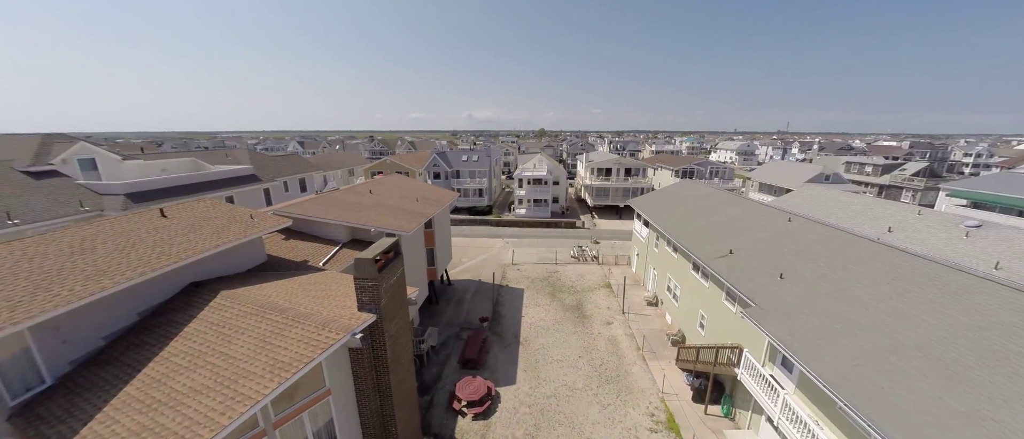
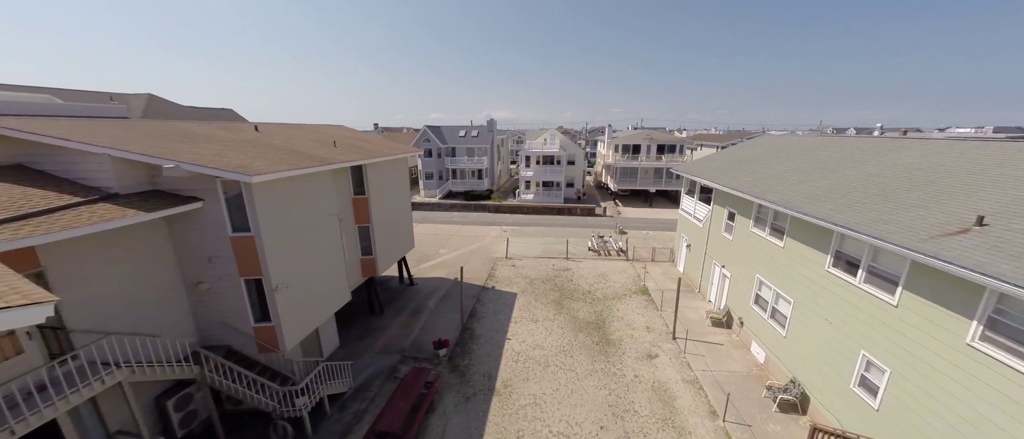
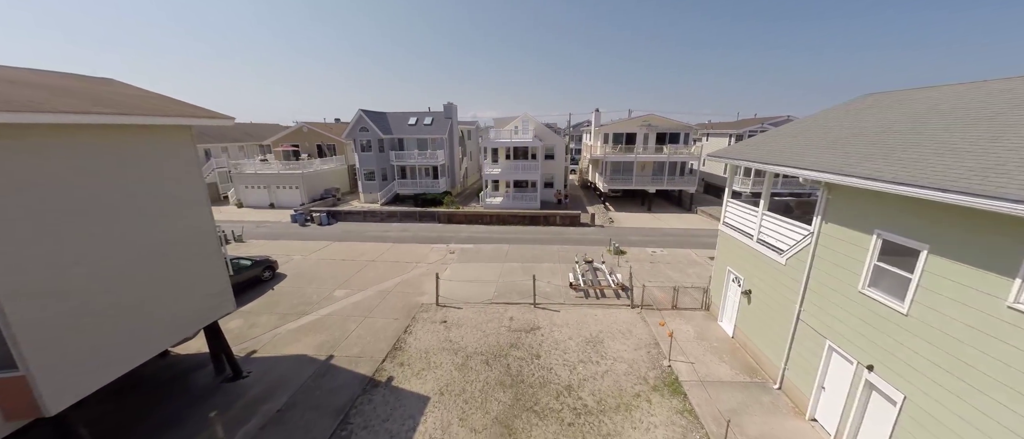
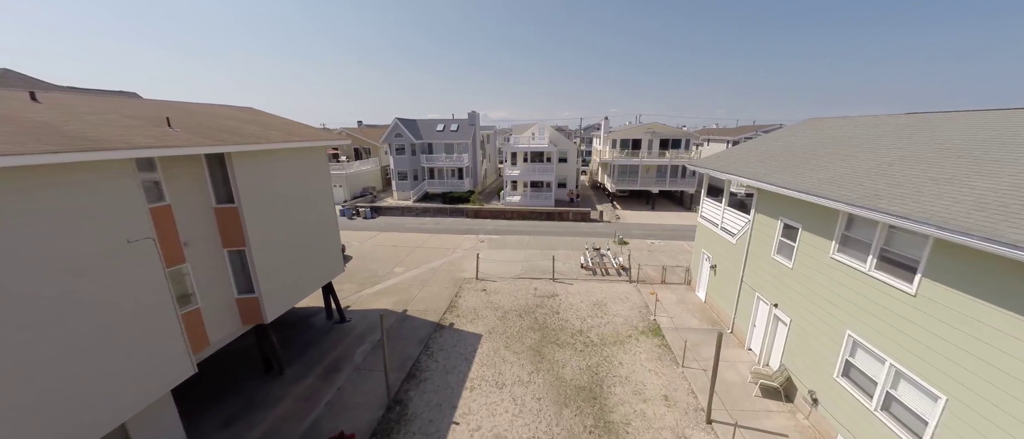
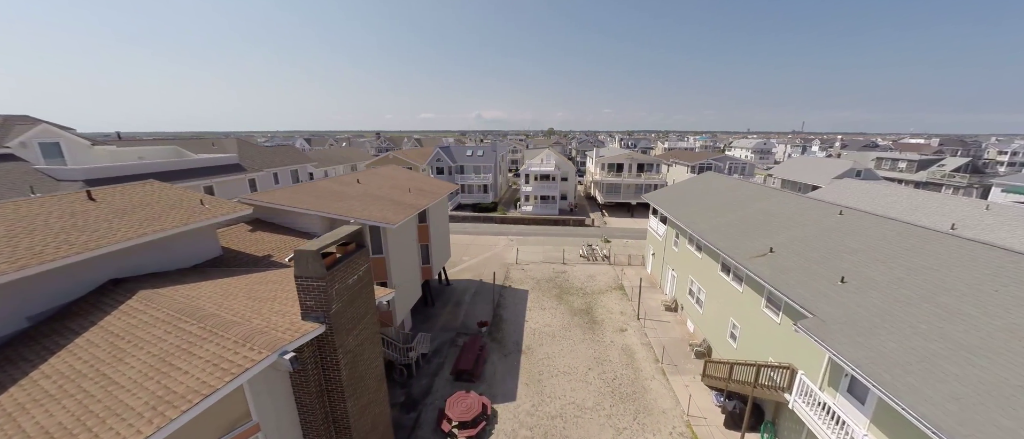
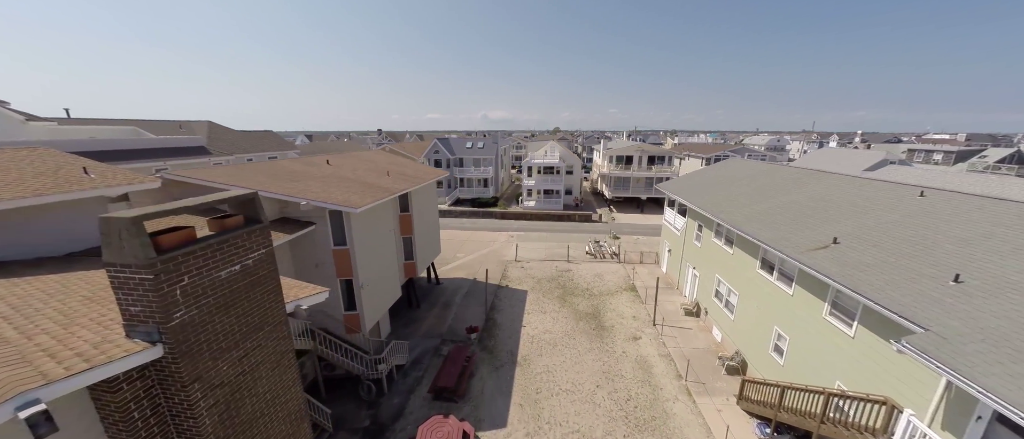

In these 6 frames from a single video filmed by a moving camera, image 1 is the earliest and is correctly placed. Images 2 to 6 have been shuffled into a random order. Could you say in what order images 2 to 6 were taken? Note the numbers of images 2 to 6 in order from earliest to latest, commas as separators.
5, 6, 2, 4, 3
